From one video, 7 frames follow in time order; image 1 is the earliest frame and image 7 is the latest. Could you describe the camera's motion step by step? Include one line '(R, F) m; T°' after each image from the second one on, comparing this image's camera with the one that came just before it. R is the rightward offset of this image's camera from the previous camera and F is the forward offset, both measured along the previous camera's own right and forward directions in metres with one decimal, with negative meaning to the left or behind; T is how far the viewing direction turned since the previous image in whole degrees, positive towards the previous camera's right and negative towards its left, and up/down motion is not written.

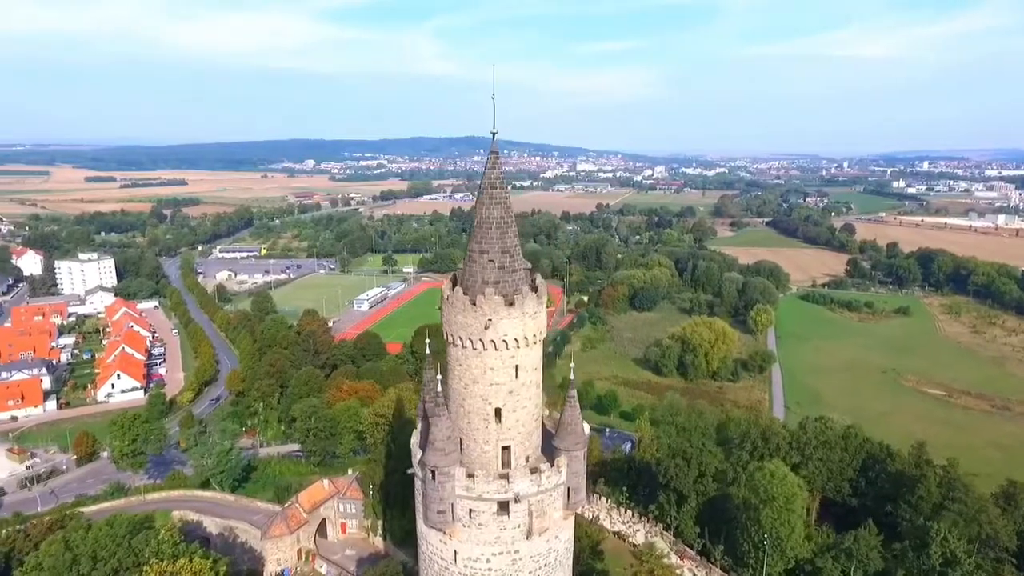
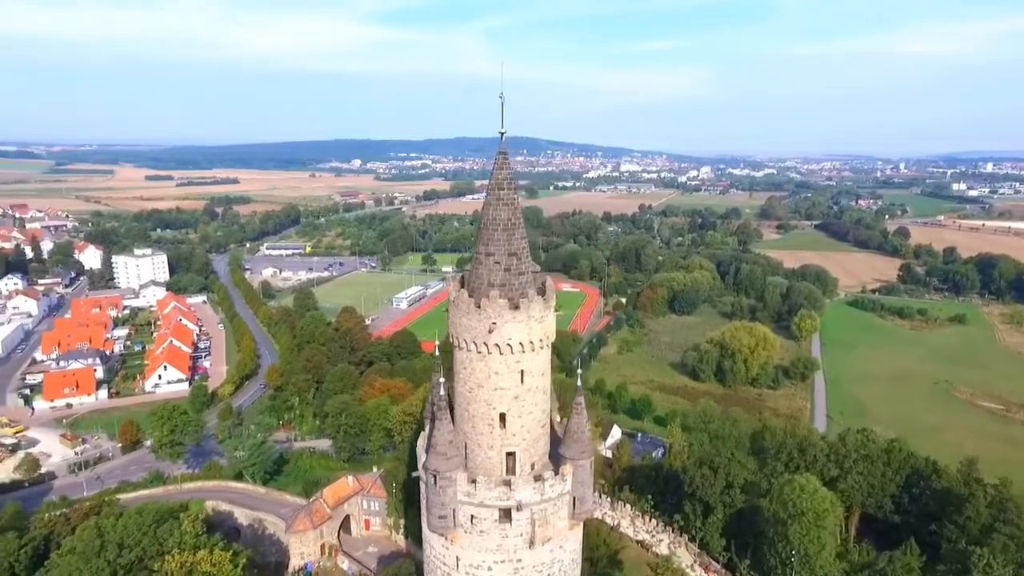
(+0.4, +0.2) m; -4°
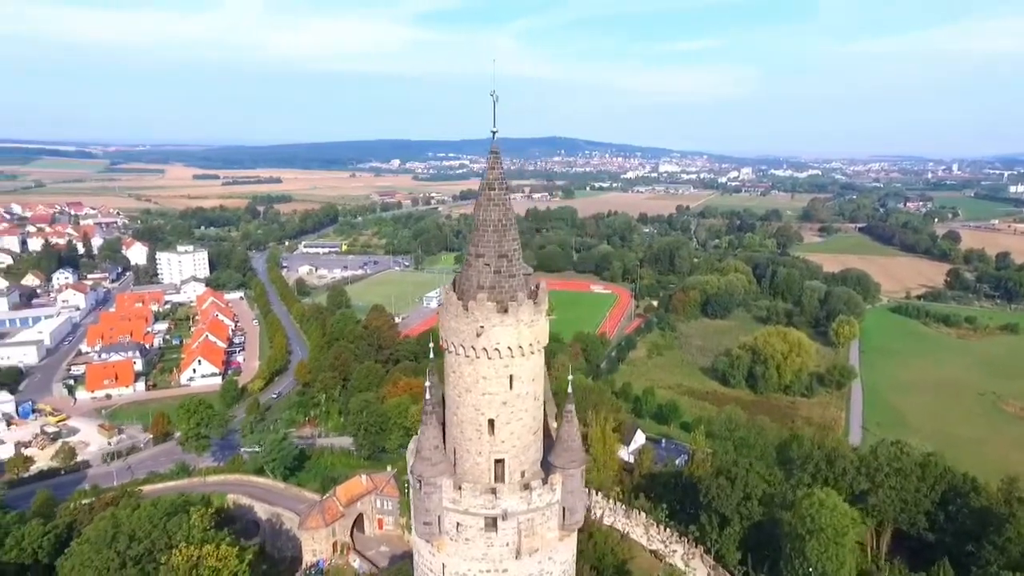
(+0.6, +0.2) m; -3°
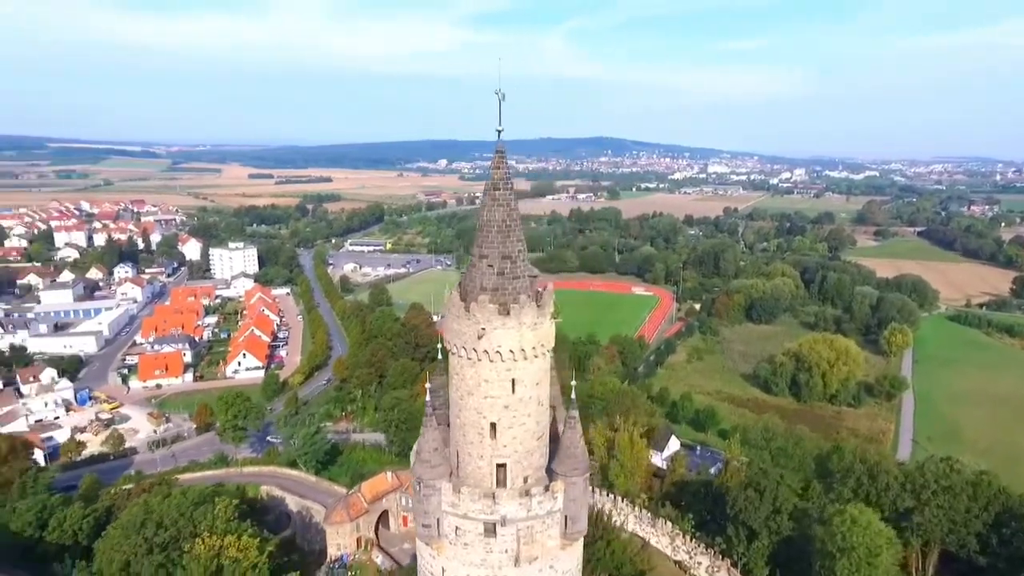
(+0.5, +0.2) m; -4°
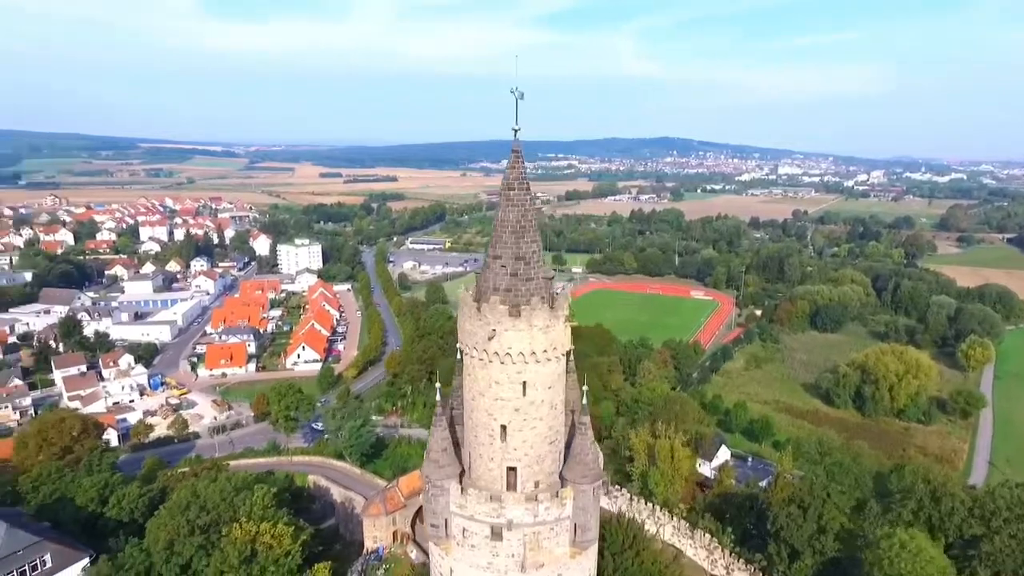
(+0.6, +0.1) m; -6°
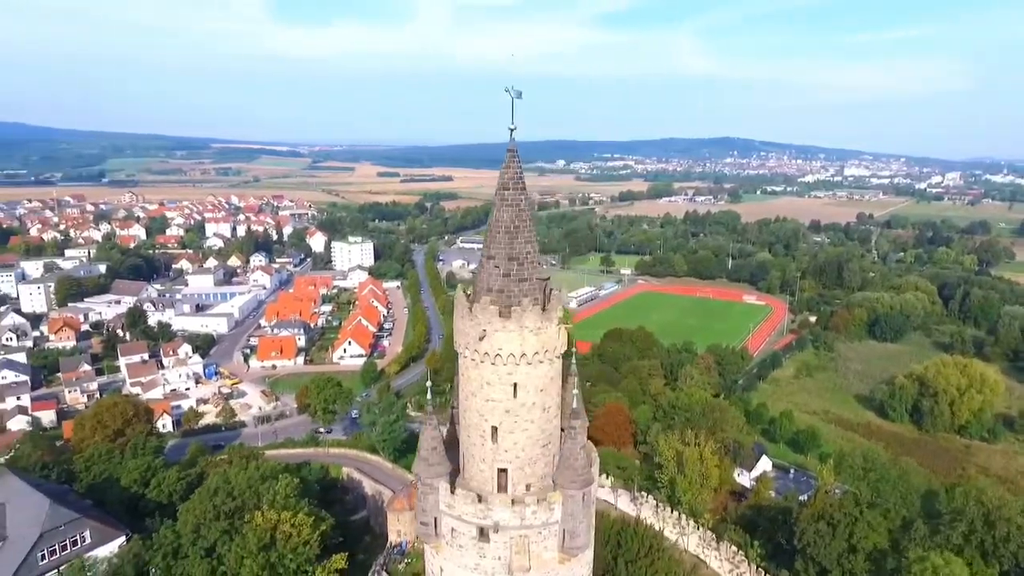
(+0.7, +0.1) m; -5°
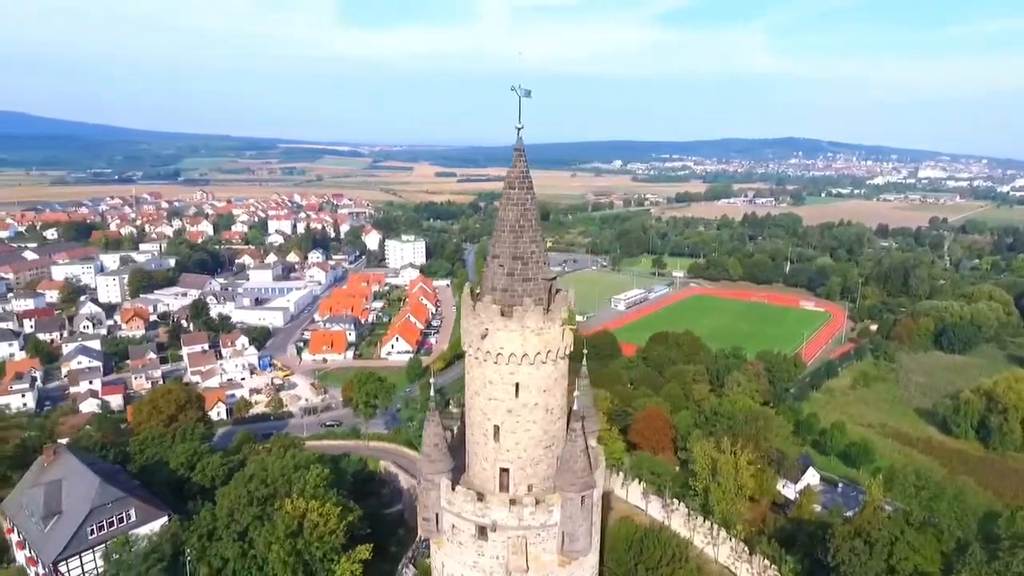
(+0.6, 0.0) m; -5°
